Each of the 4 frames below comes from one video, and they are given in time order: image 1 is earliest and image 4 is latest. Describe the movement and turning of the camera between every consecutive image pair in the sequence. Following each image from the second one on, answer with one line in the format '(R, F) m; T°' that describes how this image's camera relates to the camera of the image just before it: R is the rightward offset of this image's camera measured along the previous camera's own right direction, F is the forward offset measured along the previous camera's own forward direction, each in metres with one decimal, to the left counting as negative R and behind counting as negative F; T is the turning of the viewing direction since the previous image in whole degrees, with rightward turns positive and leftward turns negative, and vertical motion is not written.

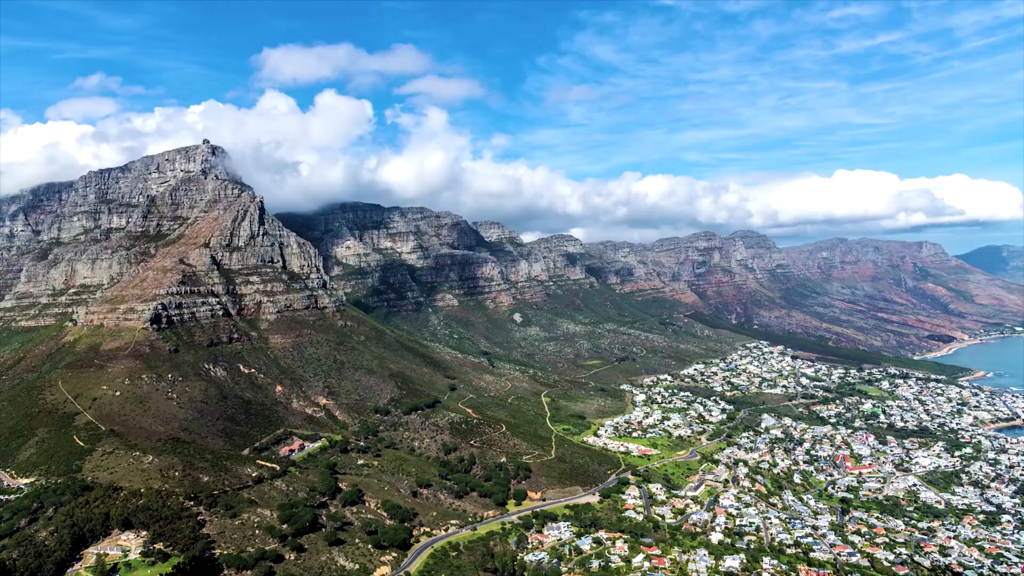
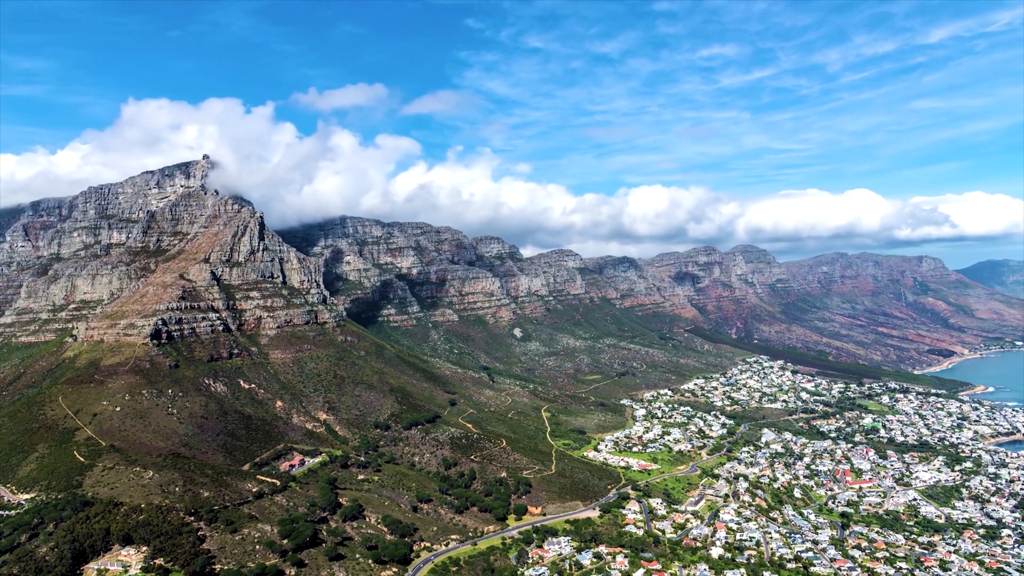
(0.0, -0.8) m; 0°
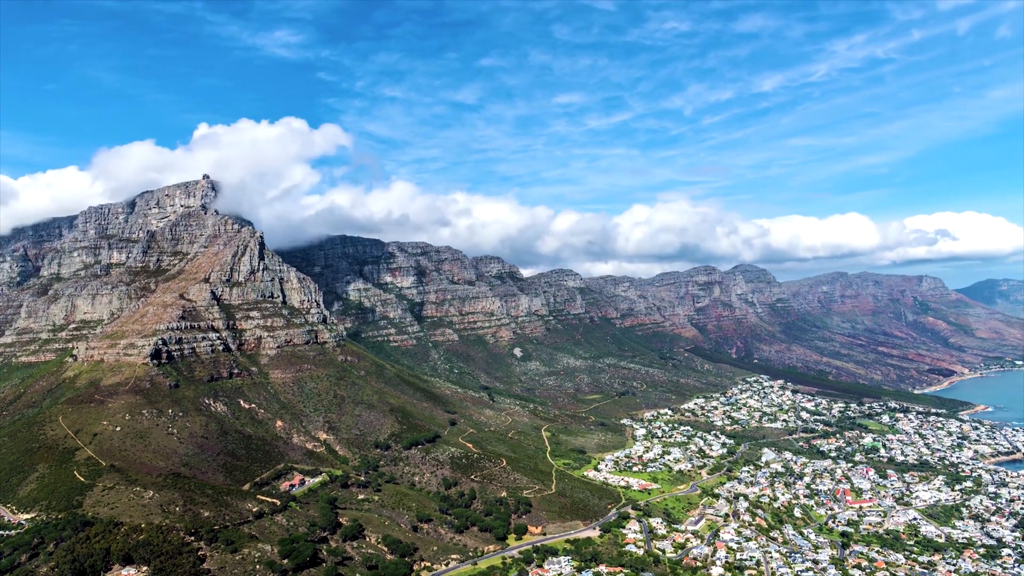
(0.0, -1.0) m; 0°
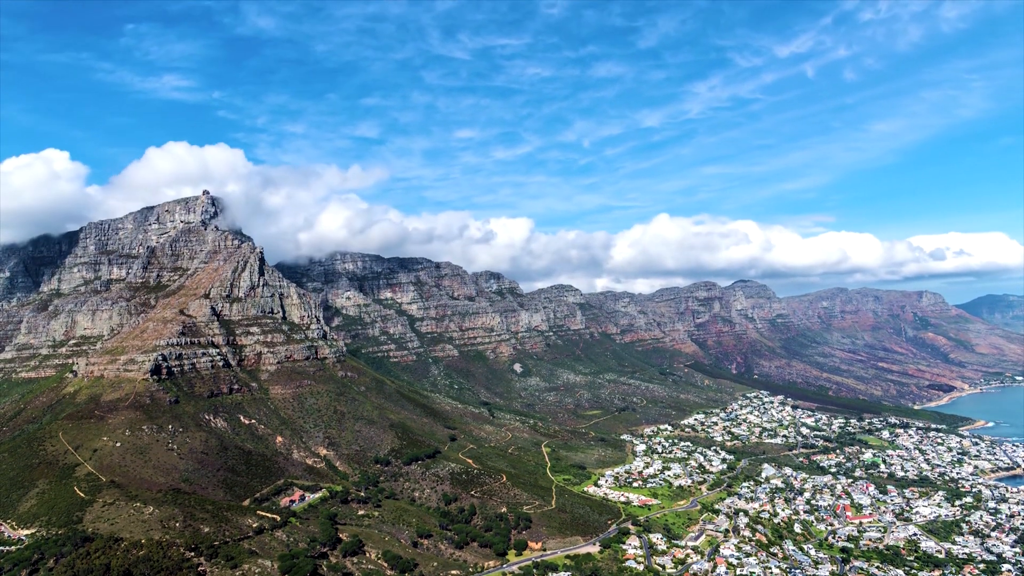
(0.0, -0.9) m; 0°
